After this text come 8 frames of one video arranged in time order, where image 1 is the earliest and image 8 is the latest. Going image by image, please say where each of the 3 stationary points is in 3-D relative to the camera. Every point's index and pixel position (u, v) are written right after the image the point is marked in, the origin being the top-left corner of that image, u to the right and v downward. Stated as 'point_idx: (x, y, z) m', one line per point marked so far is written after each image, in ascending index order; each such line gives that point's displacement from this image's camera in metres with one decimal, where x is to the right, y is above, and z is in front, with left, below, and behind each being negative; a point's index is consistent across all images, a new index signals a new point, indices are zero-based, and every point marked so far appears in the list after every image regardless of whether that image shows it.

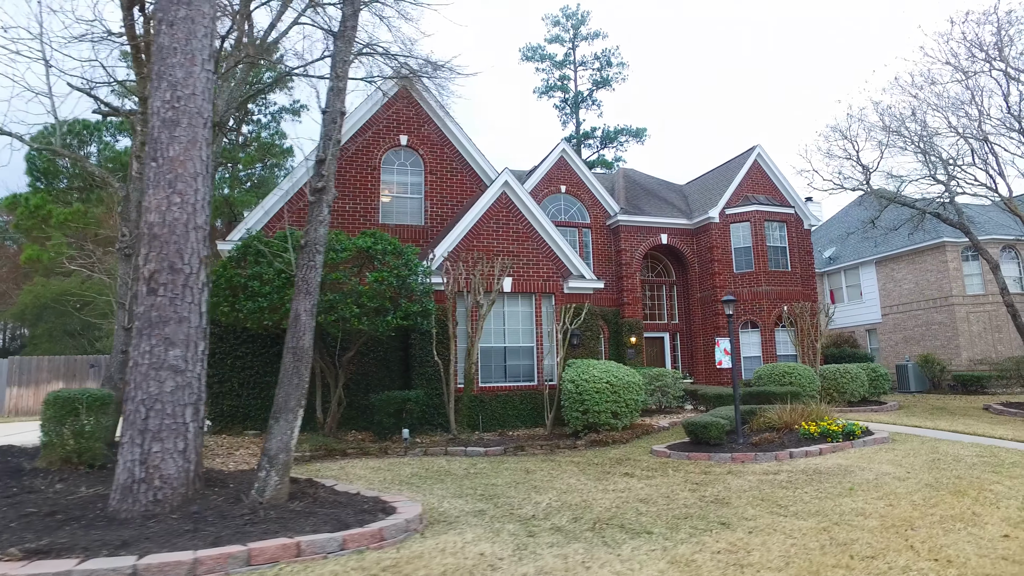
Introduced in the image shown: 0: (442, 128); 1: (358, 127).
0: (-1.9, +4.1, +15.6) m
1: (-3.9, +4.0, +15.0) m
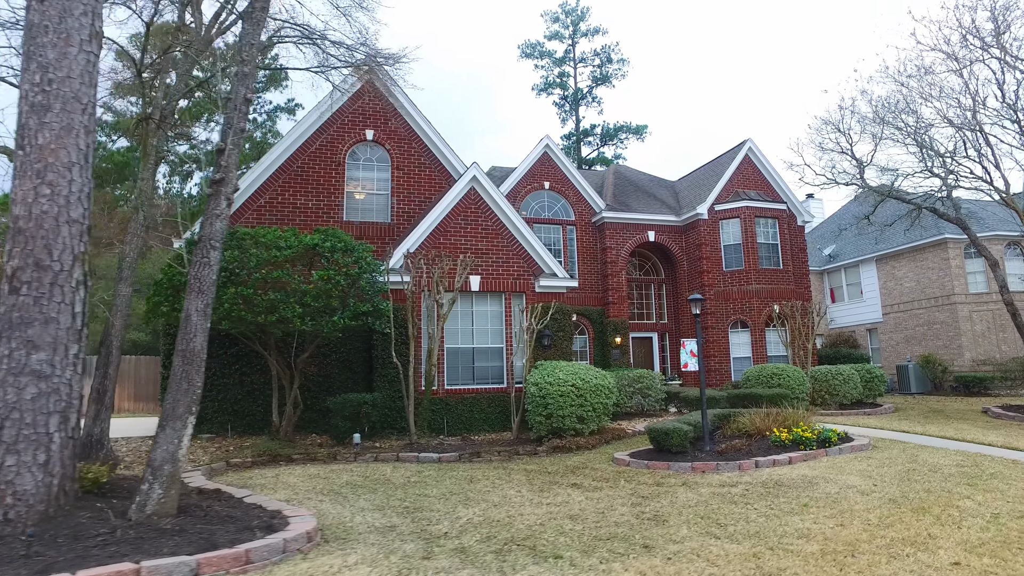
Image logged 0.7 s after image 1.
0: (-2.6, +4.1, +15.1) m
1: (-4.6, +4.0, +14.5) m
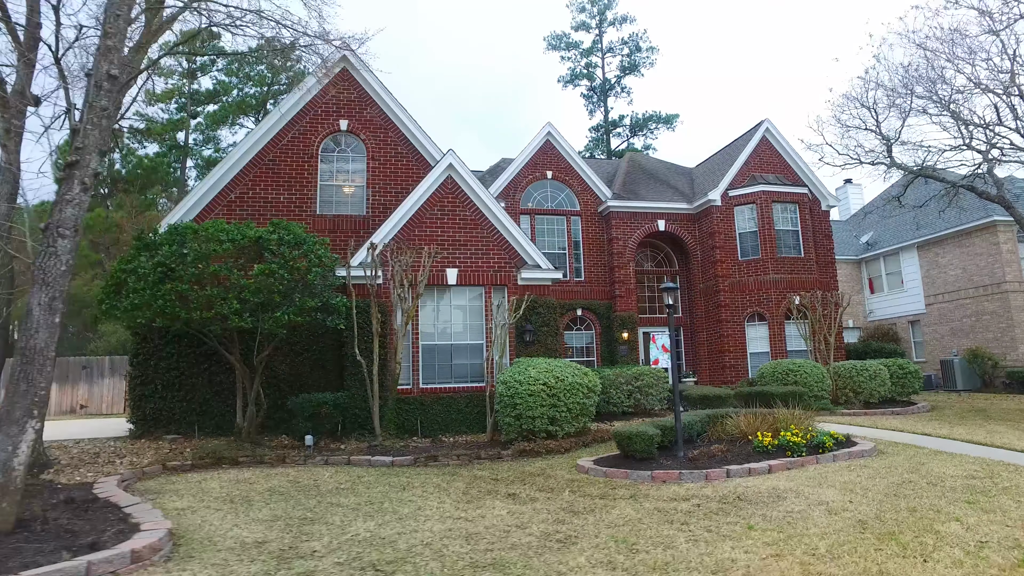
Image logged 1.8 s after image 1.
0: (-3.1, +4.3, +14.4) m
1: (-5.1, +4.1, +14.0) m
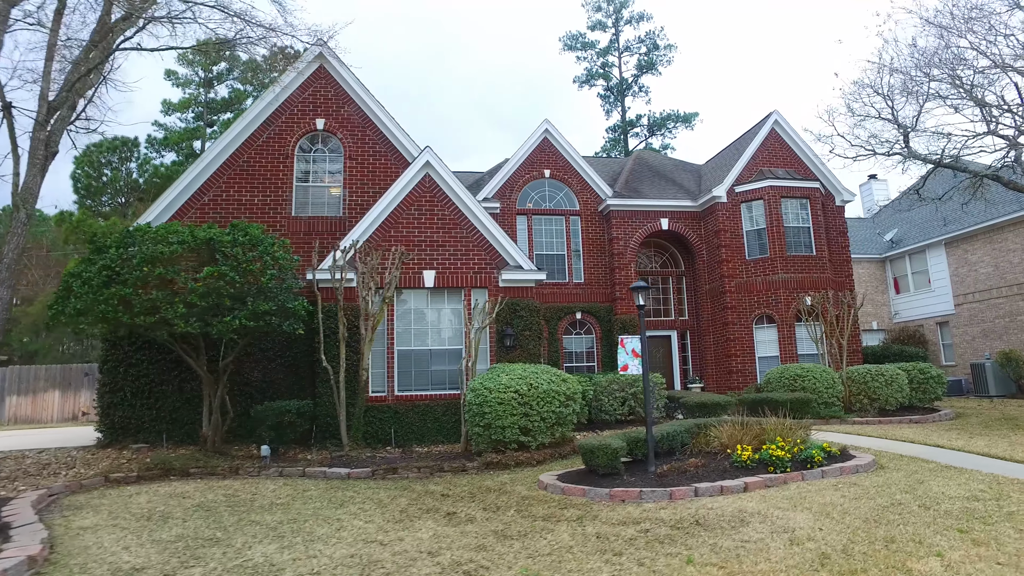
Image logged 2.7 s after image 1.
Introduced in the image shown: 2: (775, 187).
0: (-3.5, +4.2, +14.0) m
1: (-5.5, +4.0, +13.7) m
2: (+8.1, +3.1, +18.5) m
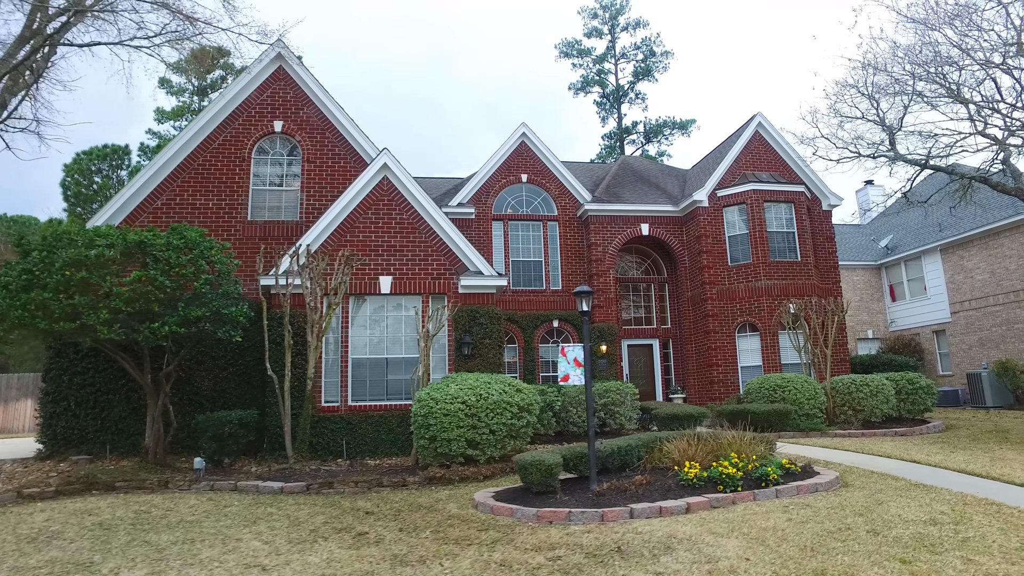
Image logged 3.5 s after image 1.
0: (-4.3, +4.0, +13.6) m
1: (-6.3, +3.9, +13.3) m
2: (+7.4, +2.9, +17.9) m
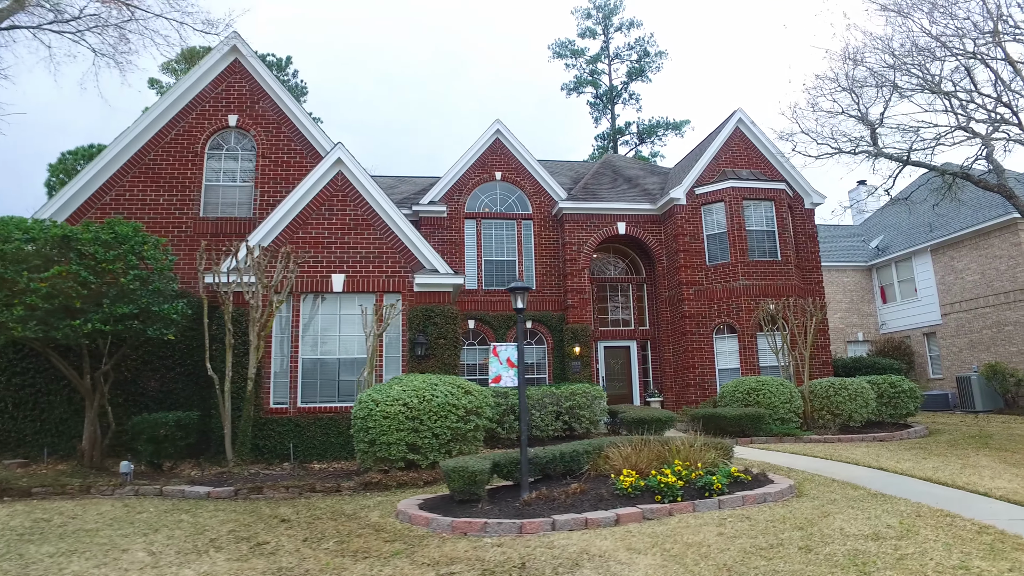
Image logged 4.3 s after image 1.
0: (-5.1, +4.1, +13.2) m
1: (-7.2, +3.9, +12.9) m
2: (+6.6, +2.9, +17.4) m
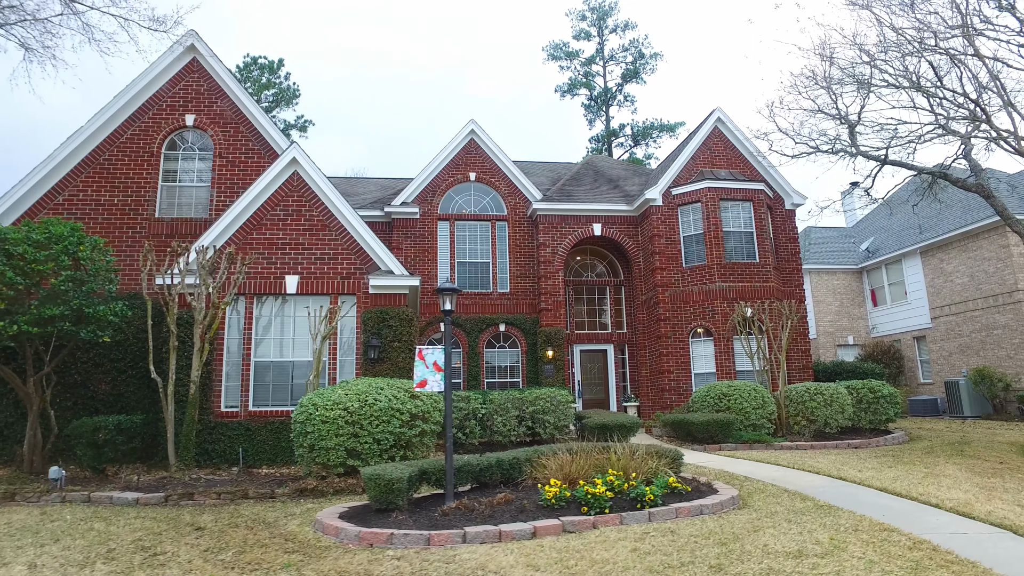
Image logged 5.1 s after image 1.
0: (-5.9, +4.0, +12.9) m
1: (-8.0, +3.9, +12.7) m
2: (+5.8, +2.8, +17.1) m
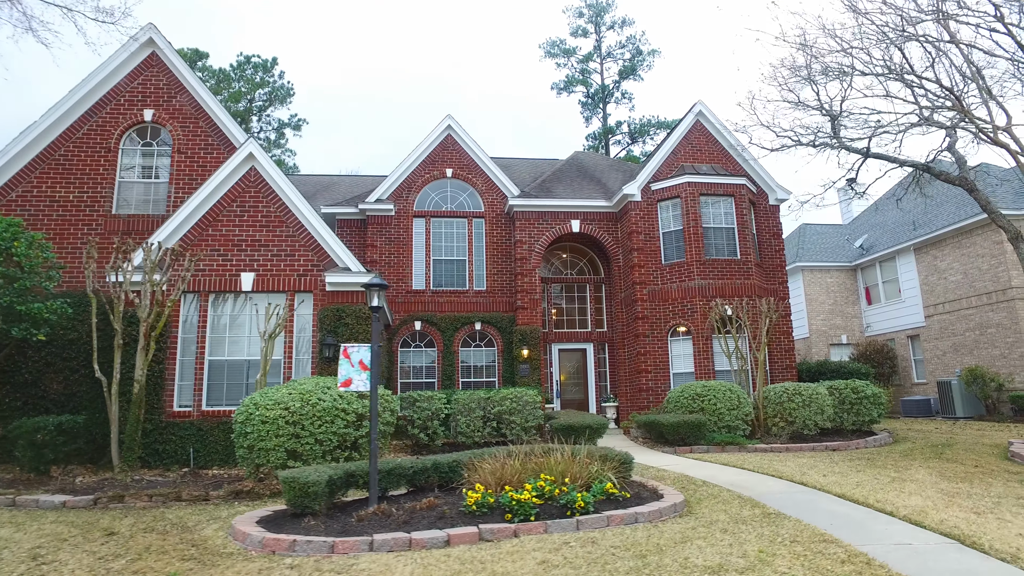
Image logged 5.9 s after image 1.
0: (-6.7, +4.1, +12.7) m
1: (-8.7, +3.9, +12.5) m
2: (+5.1, +2.9, +16.7) m
